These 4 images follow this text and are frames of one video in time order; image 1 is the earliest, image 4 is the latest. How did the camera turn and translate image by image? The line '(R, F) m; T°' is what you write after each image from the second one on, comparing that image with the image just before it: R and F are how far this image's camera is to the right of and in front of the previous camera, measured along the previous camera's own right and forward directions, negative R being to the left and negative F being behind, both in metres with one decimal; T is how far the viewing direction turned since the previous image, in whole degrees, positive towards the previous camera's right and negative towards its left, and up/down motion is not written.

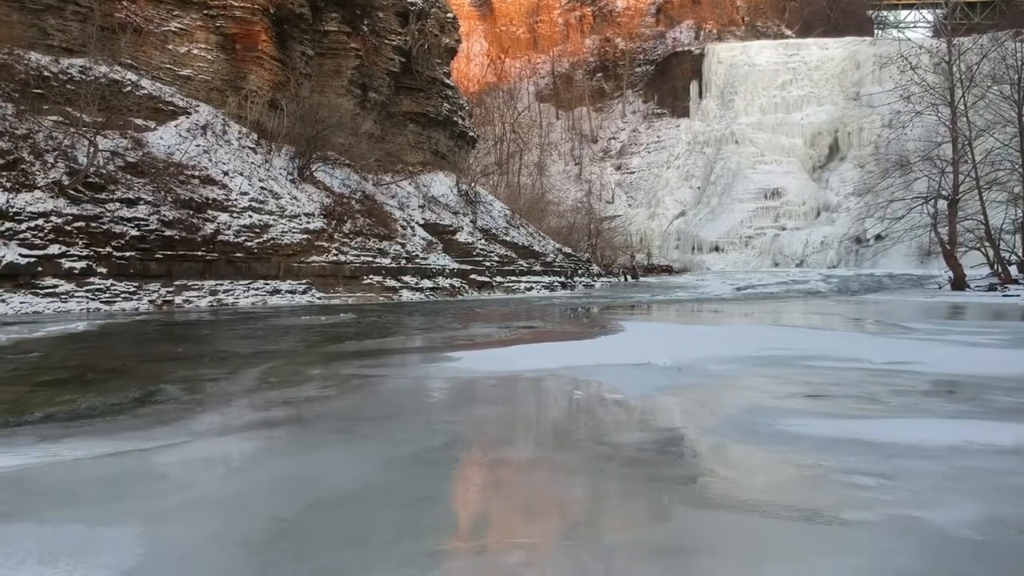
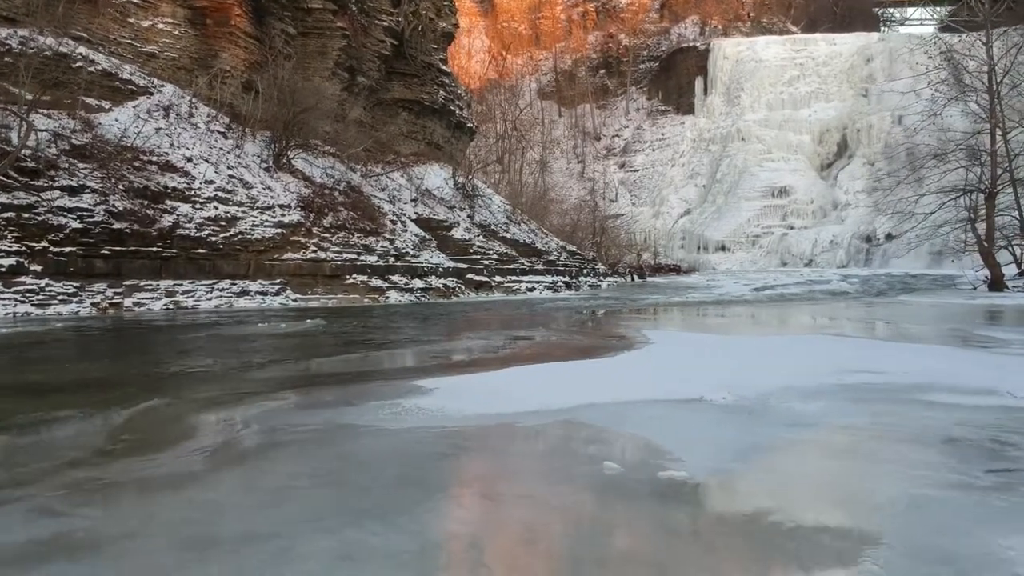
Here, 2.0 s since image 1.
(0.0, +1.7) m; 0°
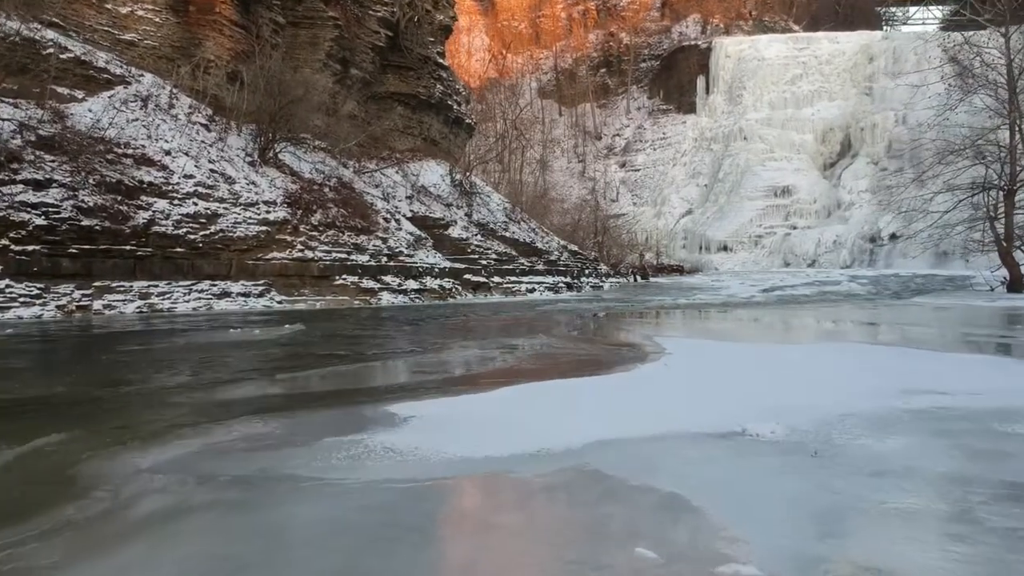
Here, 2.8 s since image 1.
(0.0, +0.8) m; 0°
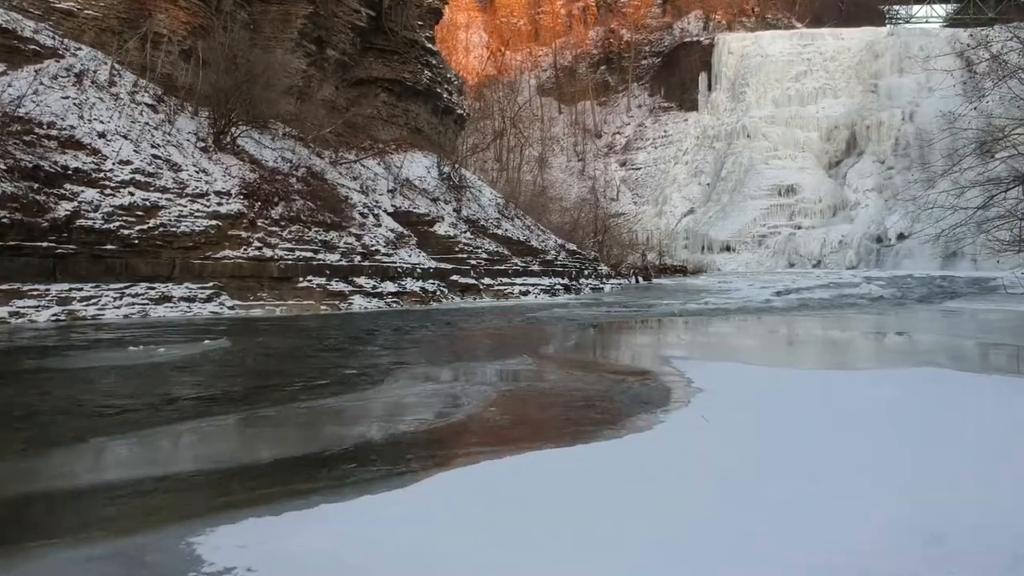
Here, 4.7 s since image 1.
(+0.2, +1.7) m; 0°
